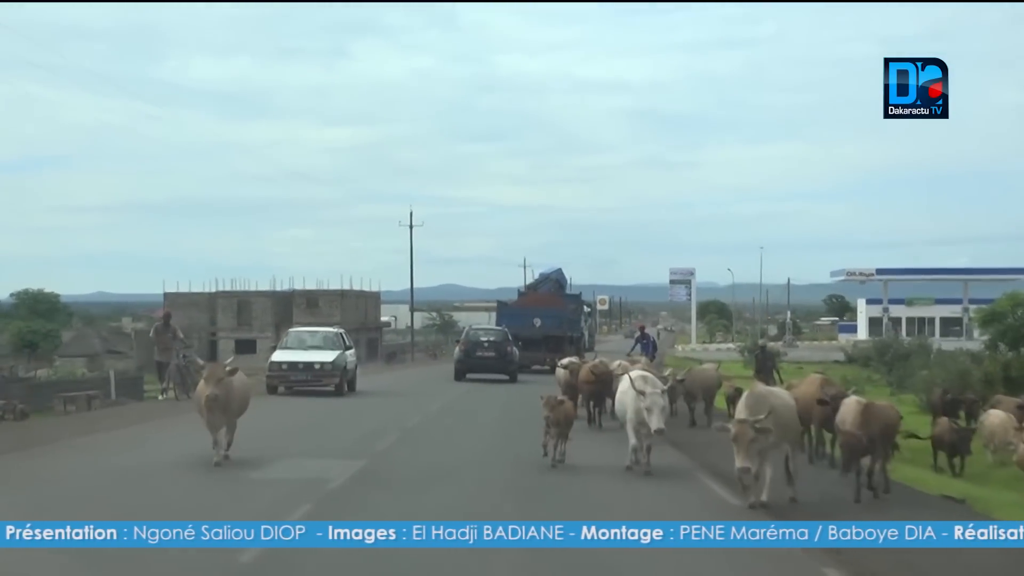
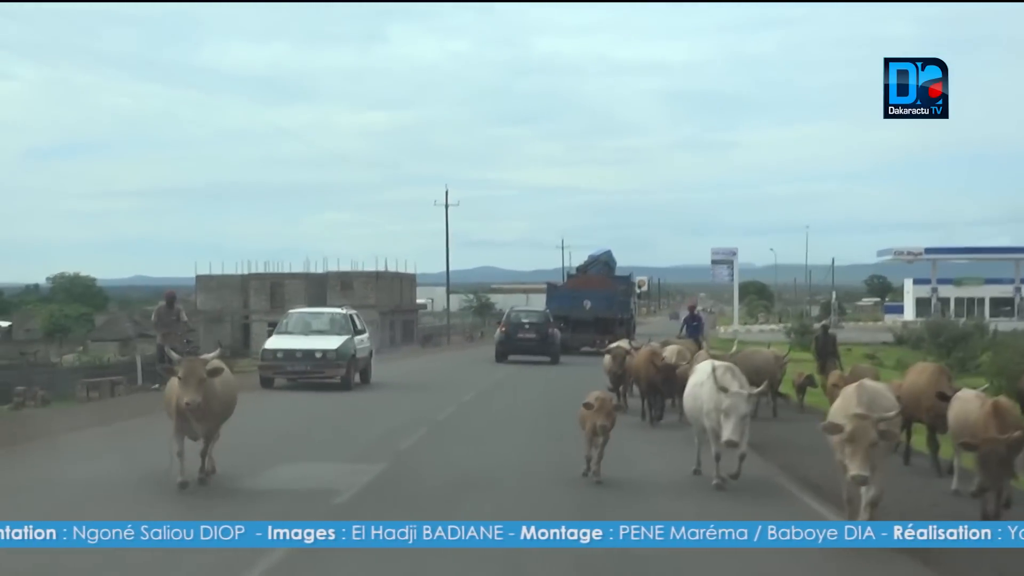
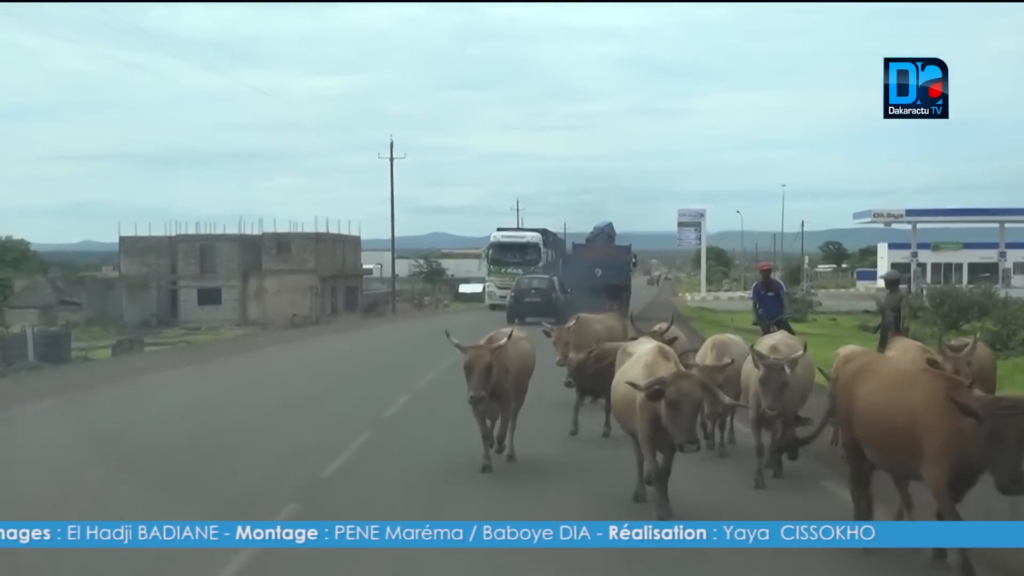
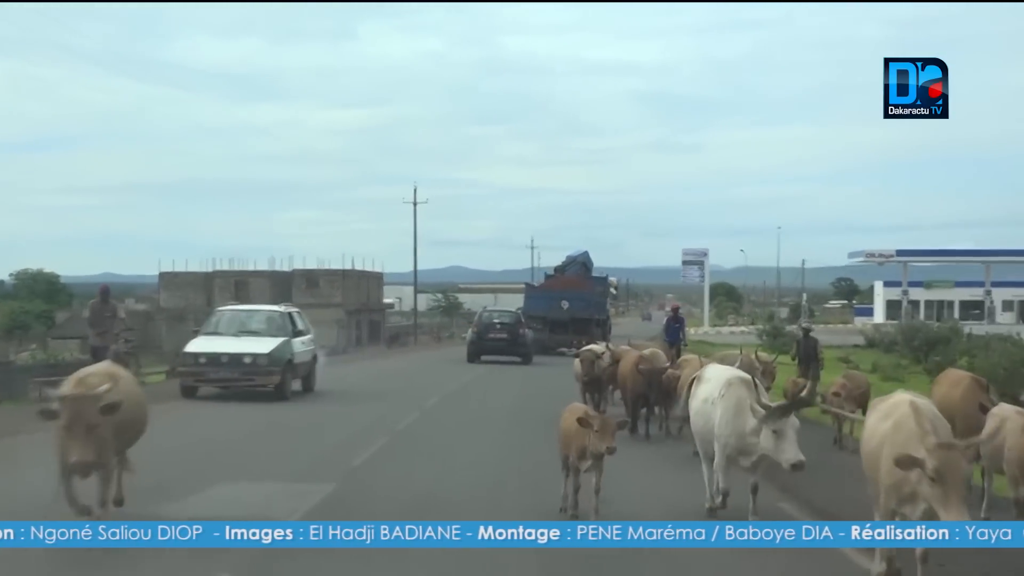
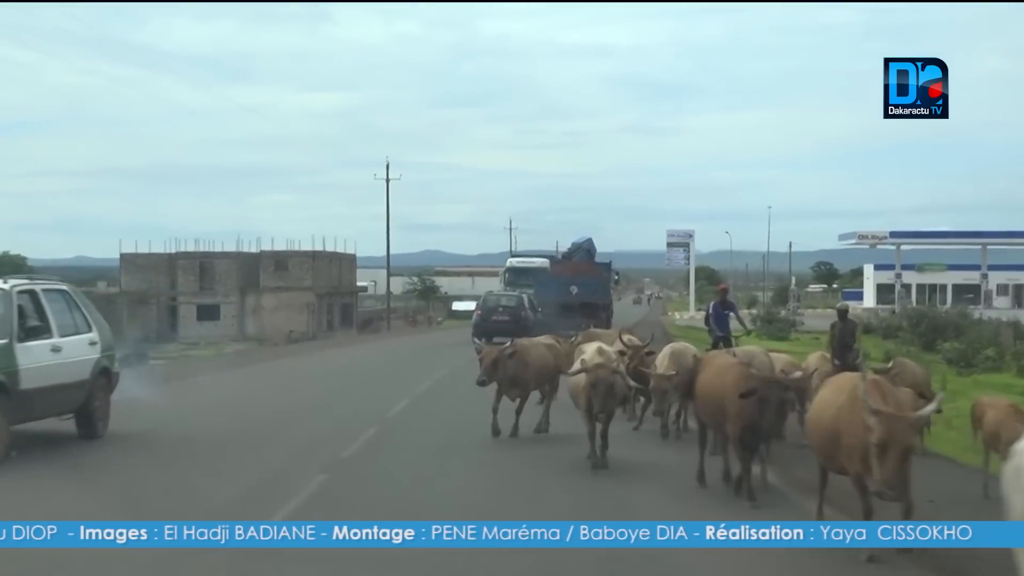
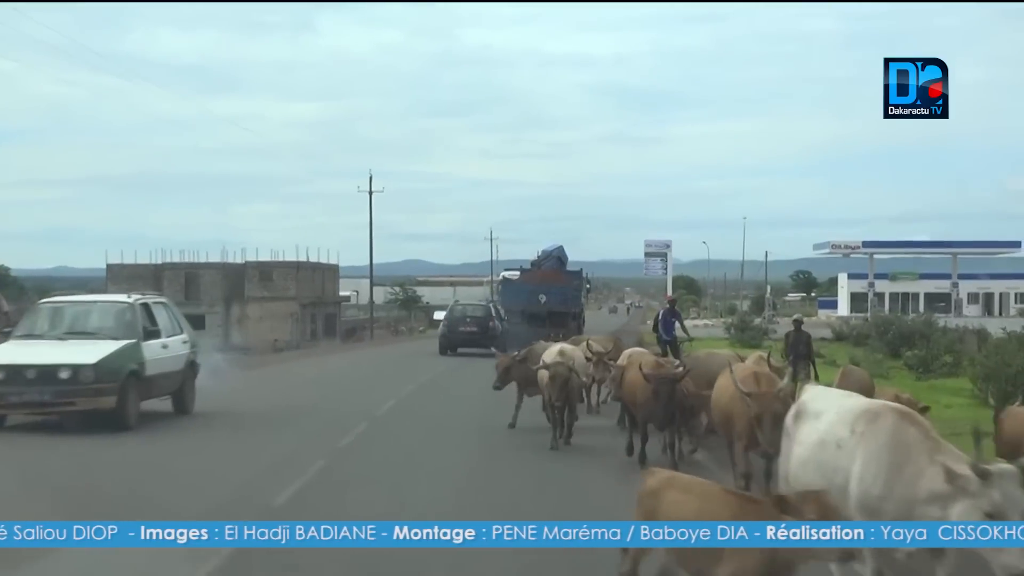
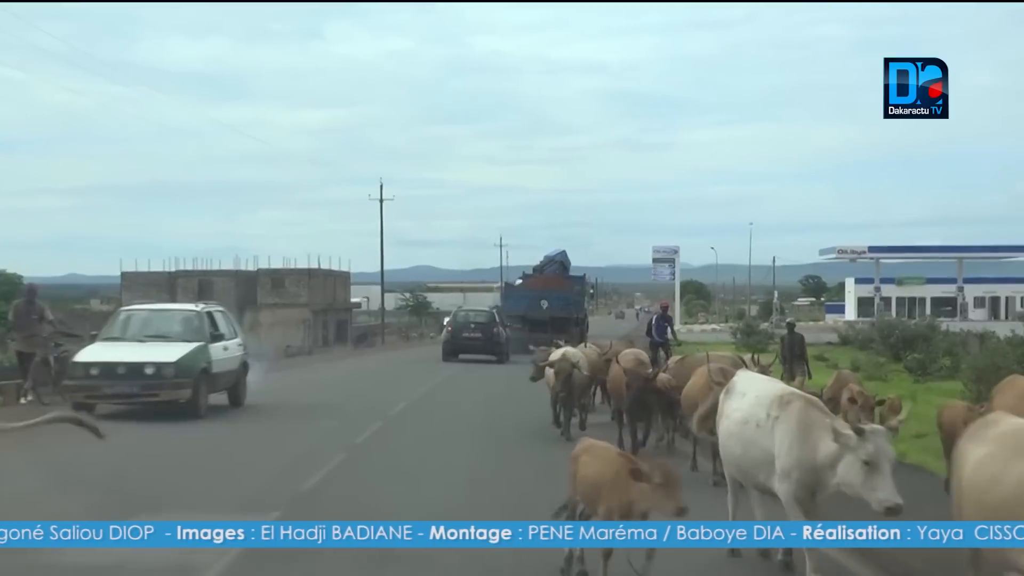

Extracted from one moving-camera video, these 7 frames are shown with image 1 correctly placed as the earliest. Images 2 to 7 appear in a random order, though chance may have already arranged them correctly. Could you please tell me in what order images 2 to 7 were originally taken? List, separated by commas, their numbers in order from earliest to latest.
2, 4, 7, 6, 5, 3
